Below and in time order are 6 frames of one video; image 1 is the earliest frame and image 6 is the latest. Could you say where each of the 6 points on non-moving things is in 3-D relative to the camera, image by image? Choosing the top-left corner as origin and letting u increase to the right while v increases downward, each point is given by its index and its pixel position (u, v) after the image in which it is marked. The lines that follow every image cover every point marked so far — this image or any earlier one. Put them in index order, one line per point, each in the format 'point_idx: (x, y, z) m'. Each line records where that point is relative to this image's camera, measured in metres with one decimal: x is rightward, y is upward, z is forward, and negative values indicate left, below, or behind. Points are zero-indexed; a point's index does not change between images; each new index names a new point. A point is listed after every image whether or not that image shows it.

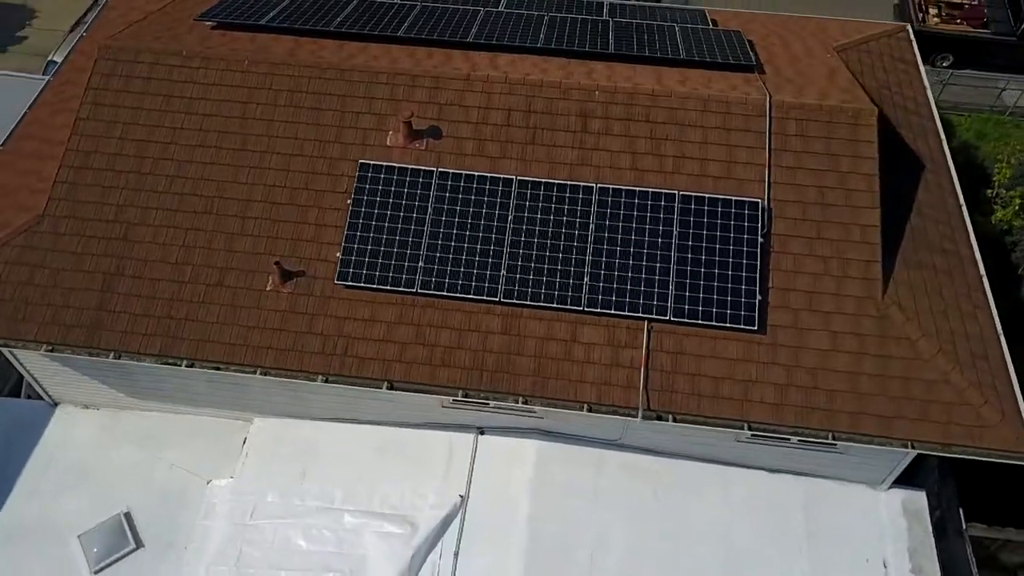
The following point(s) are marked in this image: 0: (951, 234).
0: (+7.0, +0.8, +13.2) m
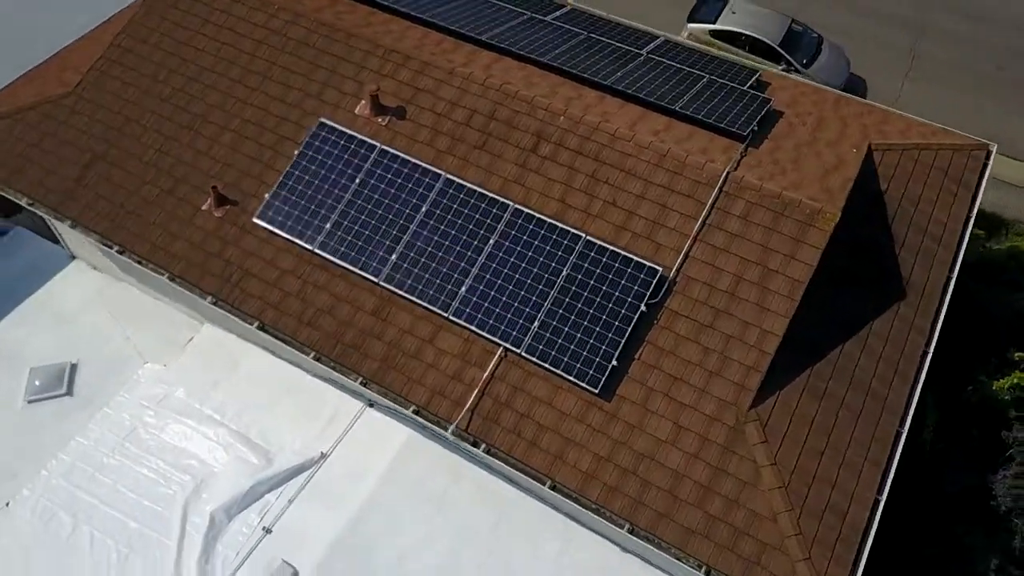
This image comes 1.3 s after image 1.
0: (+5.3, -1.2, +11.7) m
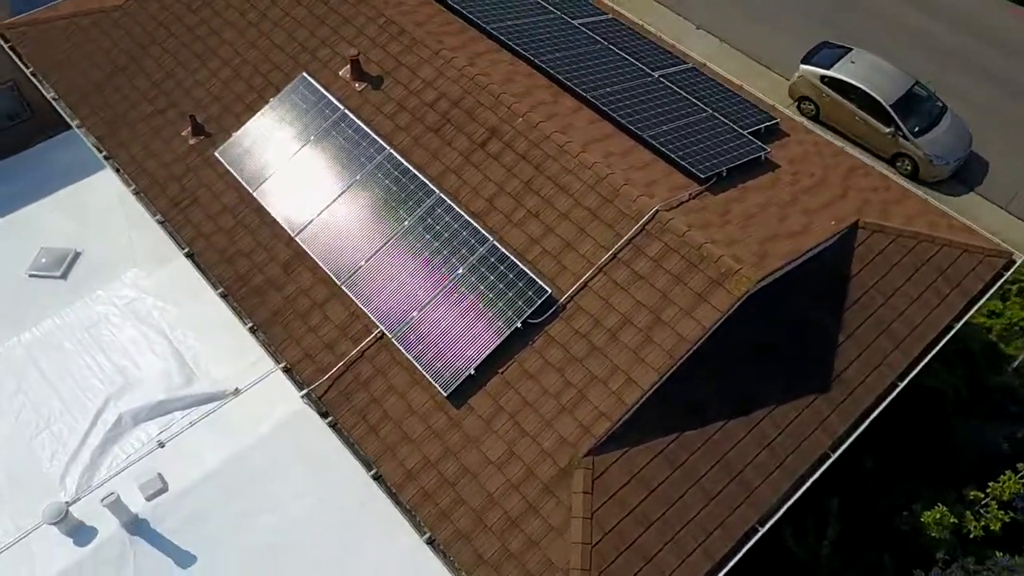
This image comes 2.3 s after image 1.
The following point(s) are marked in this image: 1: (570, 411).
0: (+3.3, -2.3, +10.6) m
1: (+0.7, -1.5, +10.4) m
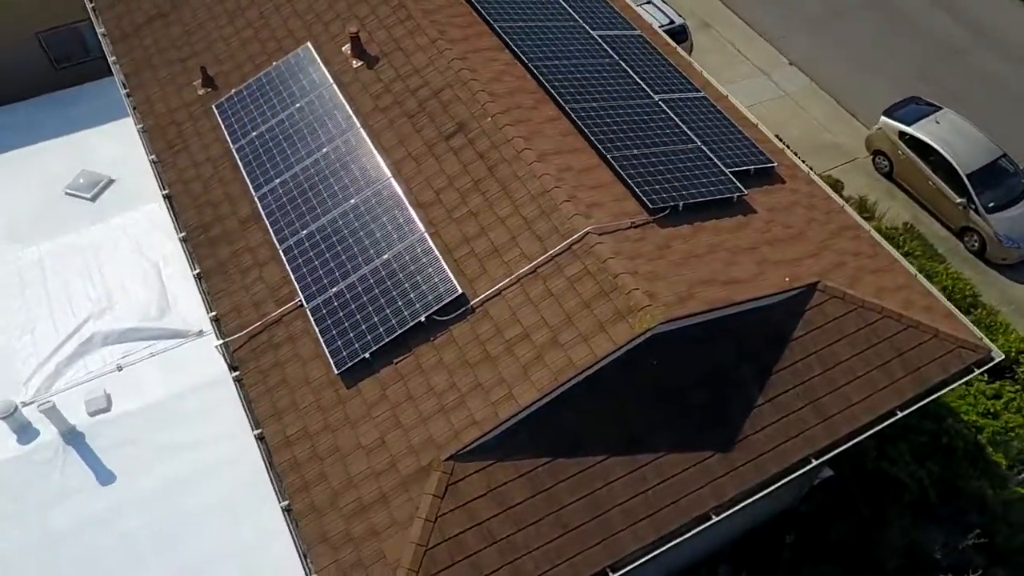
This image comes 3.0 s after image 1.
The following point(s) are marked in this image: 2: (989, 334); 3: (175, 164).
0: (+1.5, -2.8, +10.2) m
1: (-0.8, -1.6, +10.4) m
2: (+10.2, -1.0, +17.8) m
3: (-5.6, +2.1, +13.8) m
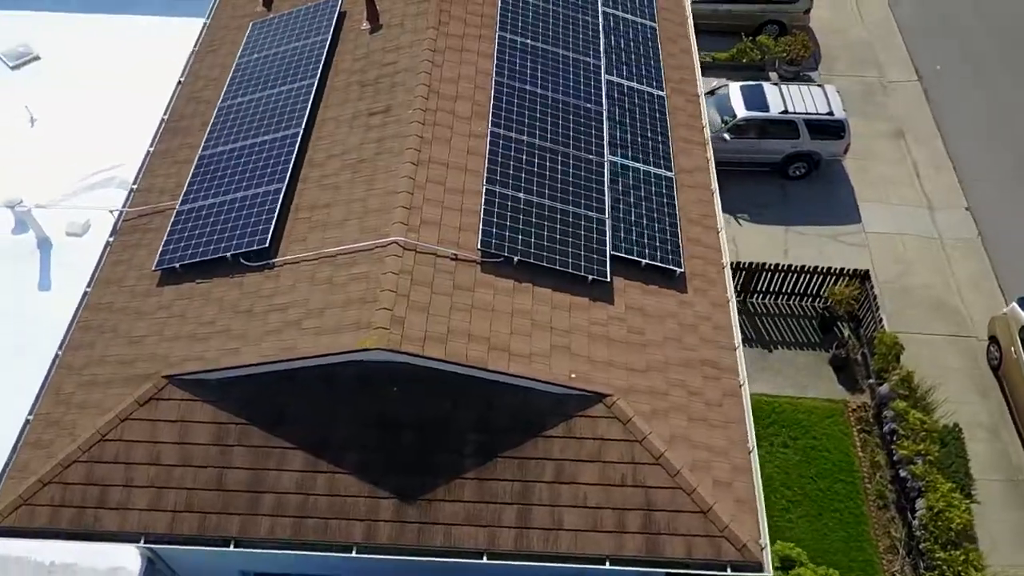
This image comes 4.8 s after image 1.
0: (-2.8, -2.8, +10.3) m
1: (-4.3, -0.7, +11.1) m
2: (+7.7, -5.2, +14.6) m
3: (-5.8, +4.3, +15.7) m
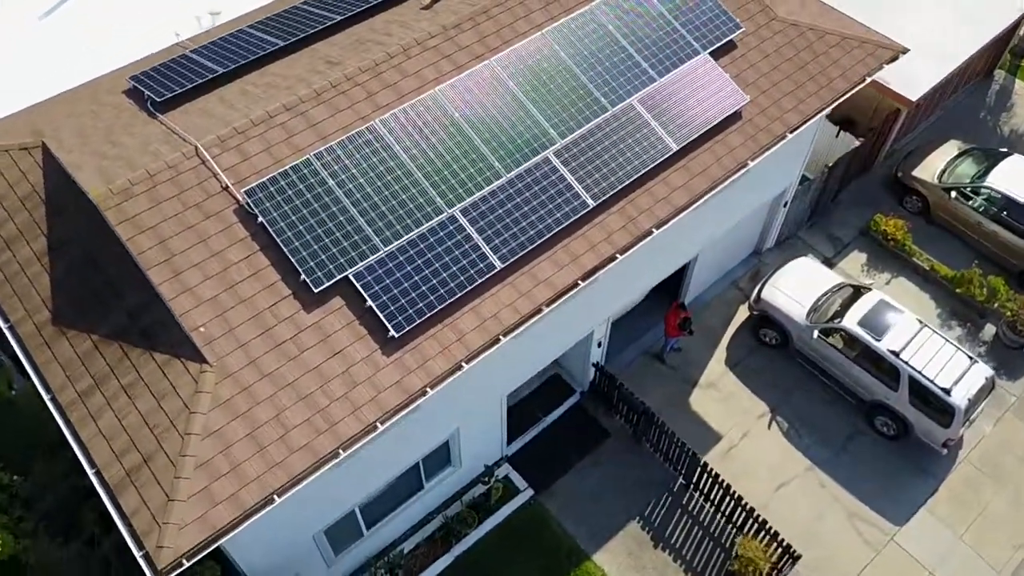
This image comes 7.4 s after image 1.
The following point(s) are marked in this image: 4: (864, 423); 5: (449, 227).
0: (-7.9, +0.3, +12.9) m
1: (-7.3, +2.6, +14.0) m
2: (-0.2, -8.4, +12.4) m
3: (-3.4, +6.8, +18.0) m
4: (+7.9, -3.0, +18.6) m
5: (-0.9, +0.9, +12.7) m
